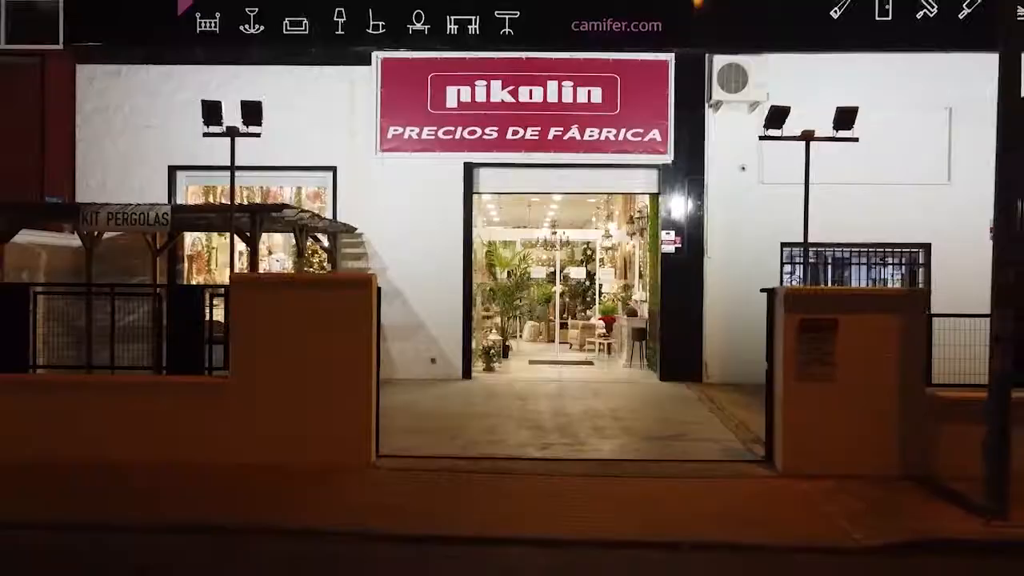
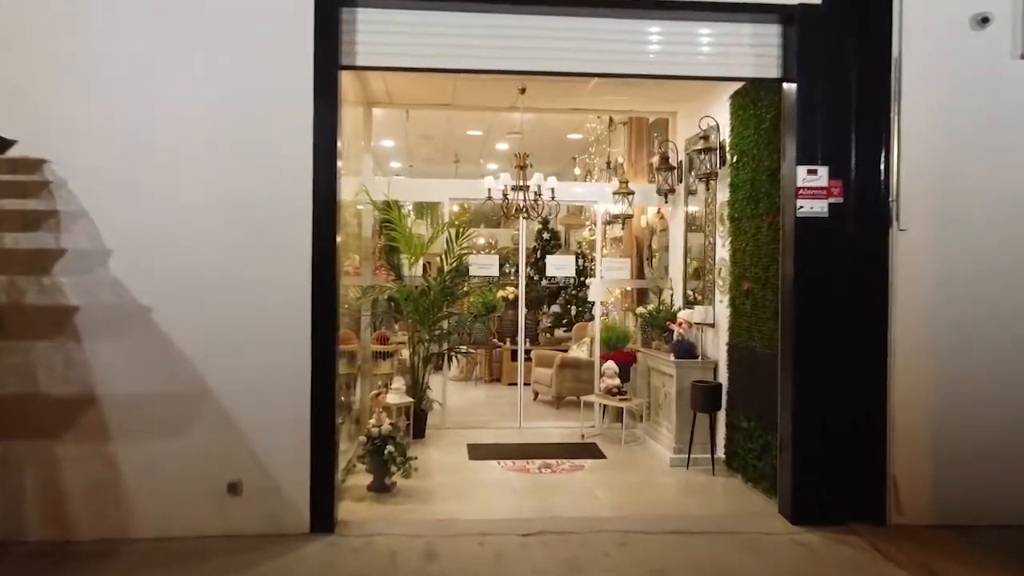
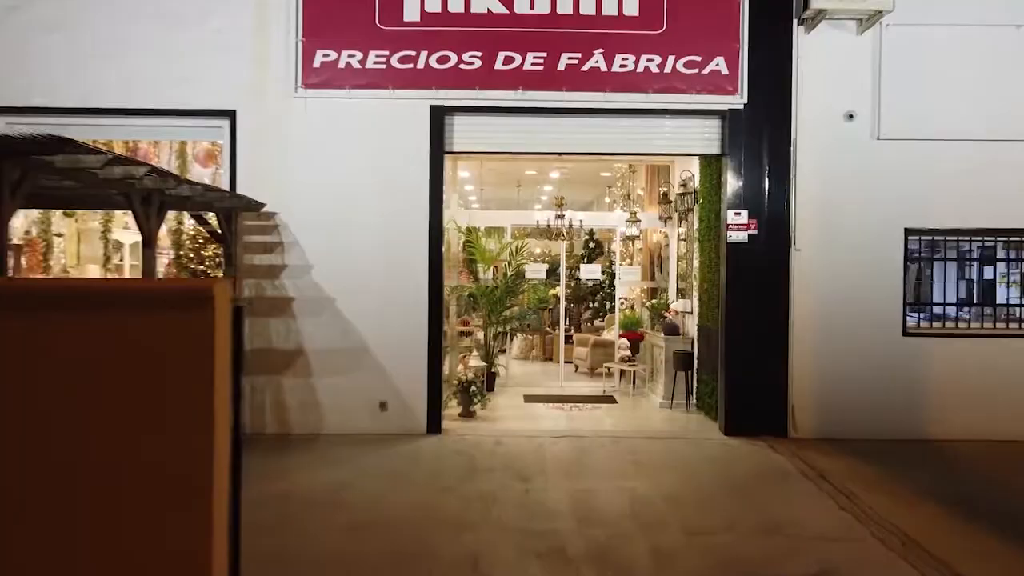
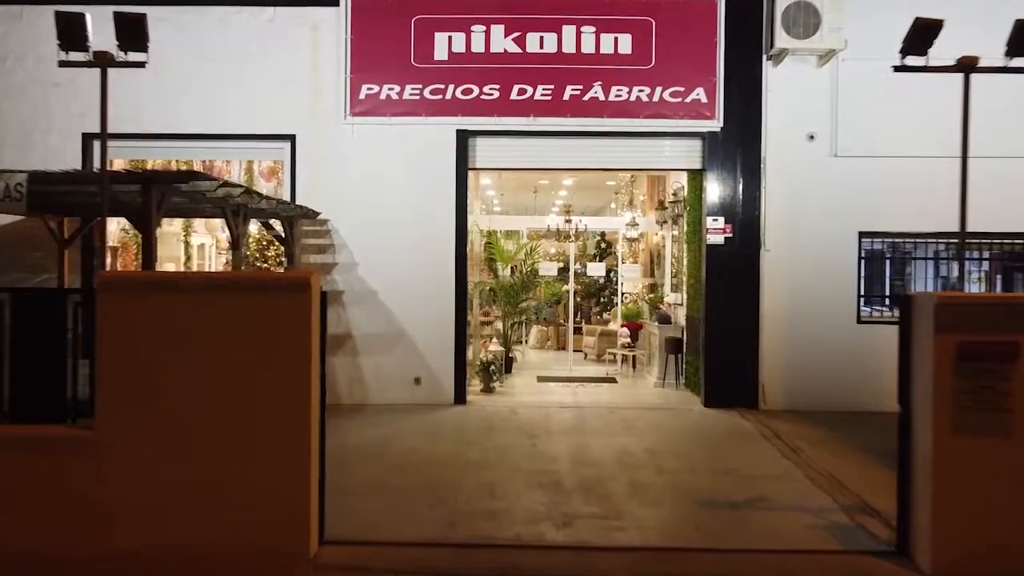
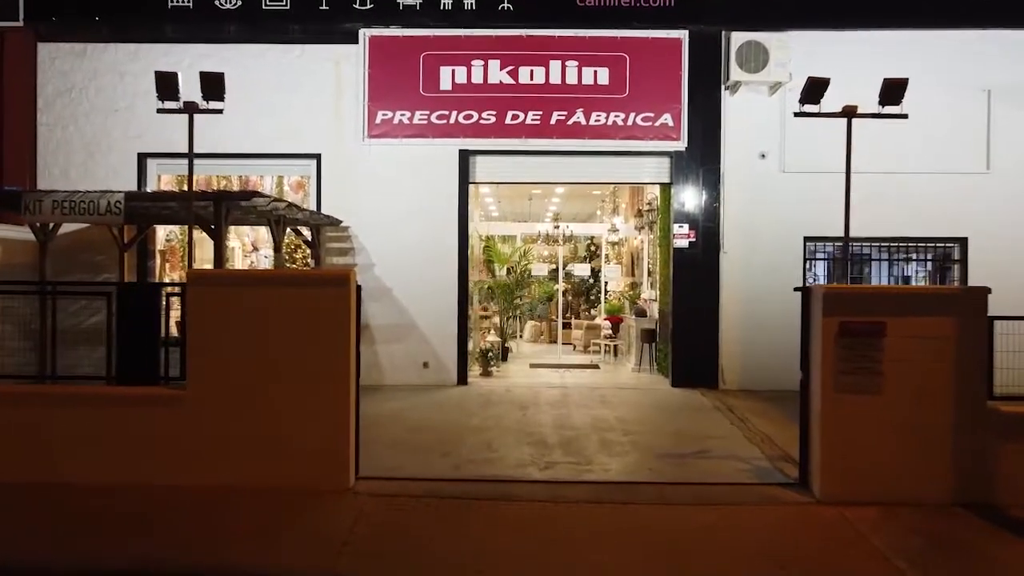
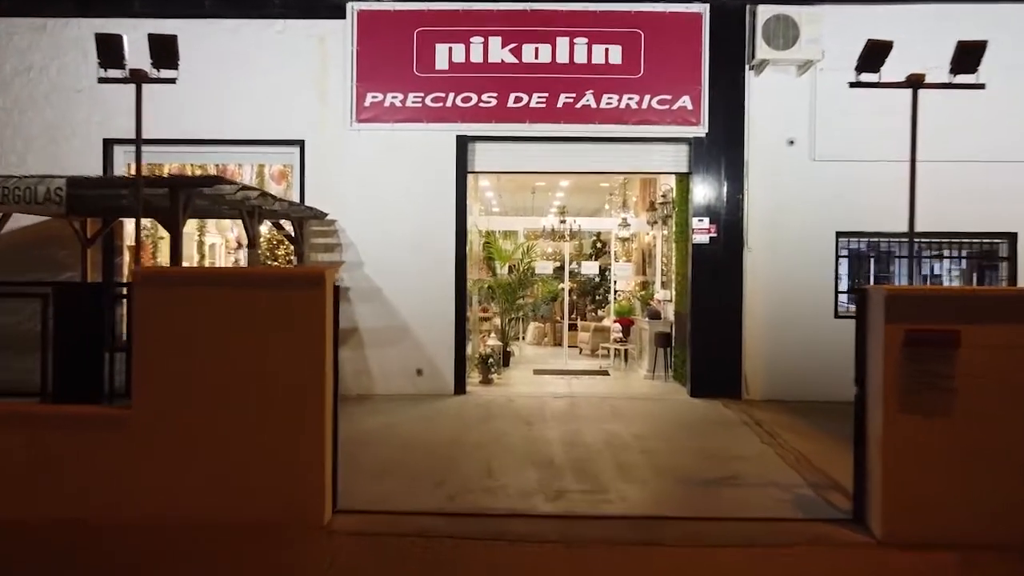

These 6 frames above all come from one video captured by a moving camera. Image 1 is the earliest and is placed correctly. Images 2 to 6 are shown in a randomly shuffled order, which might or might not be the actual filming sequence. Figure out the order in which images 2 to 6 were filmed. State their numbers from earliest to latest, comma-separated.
5, 6, 4, 3, 2
